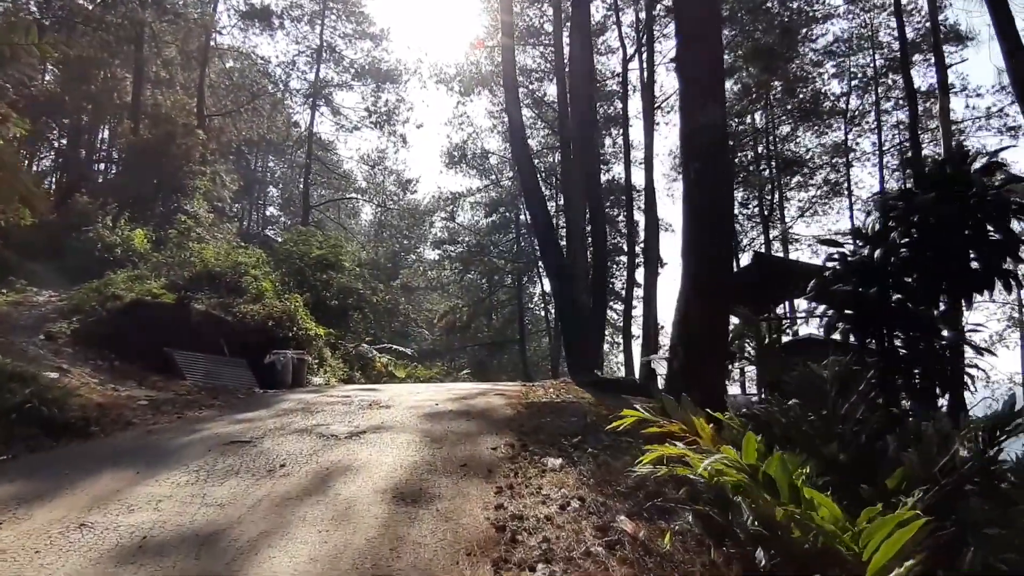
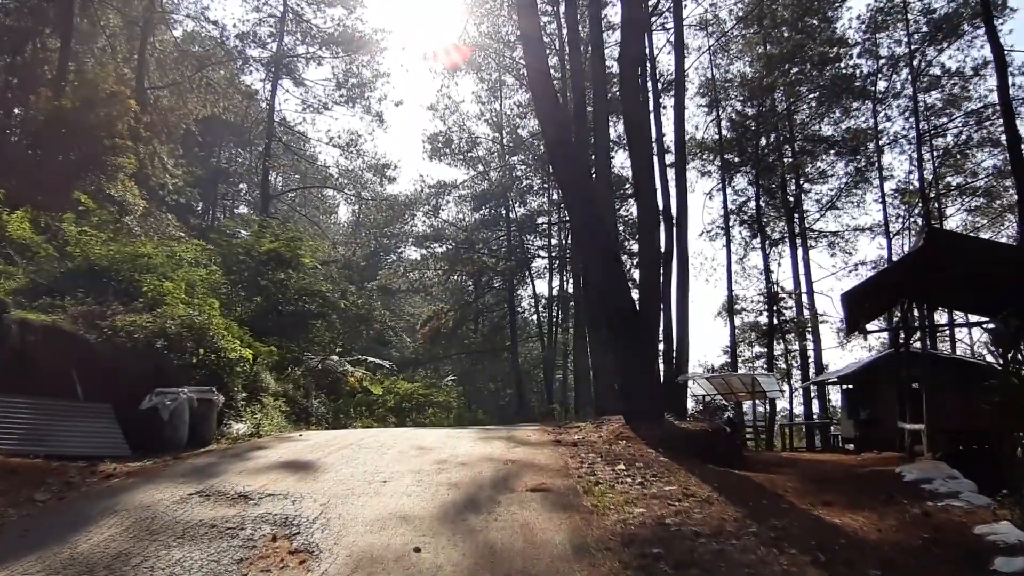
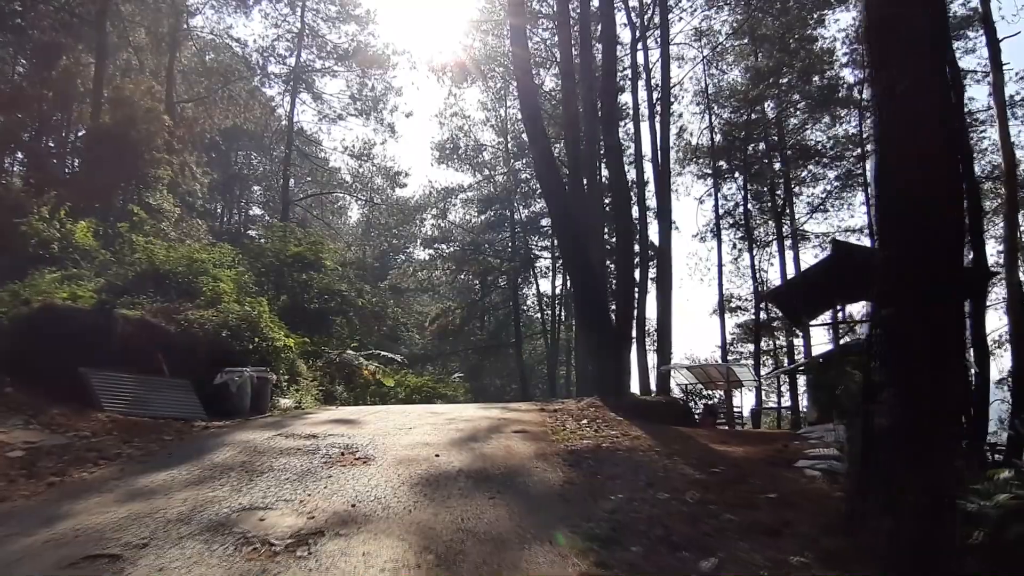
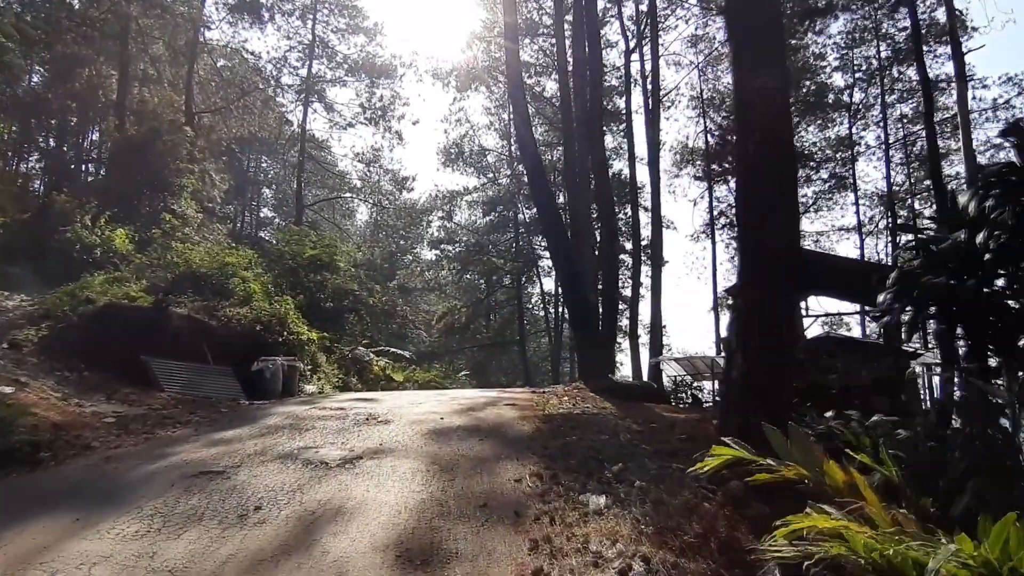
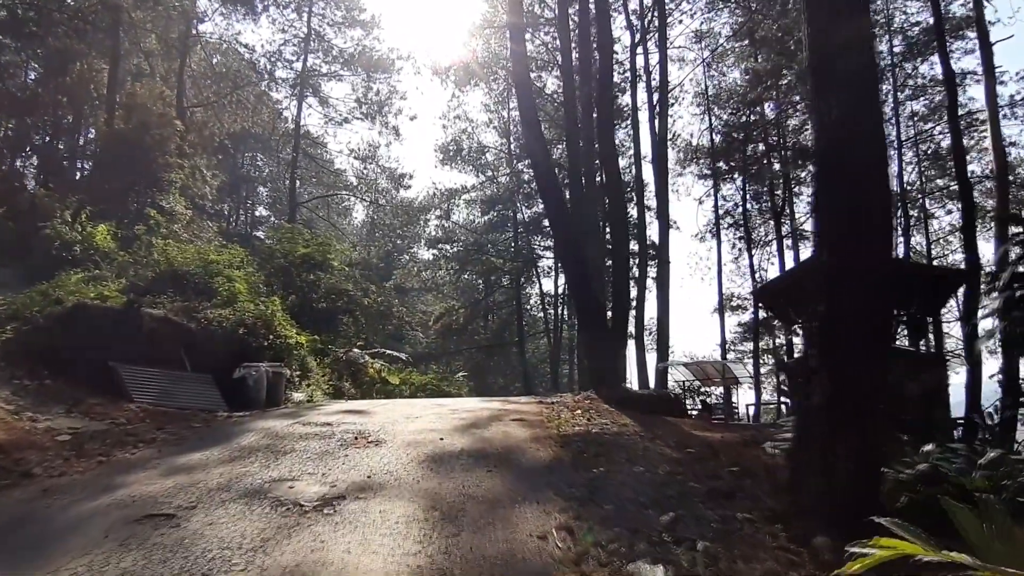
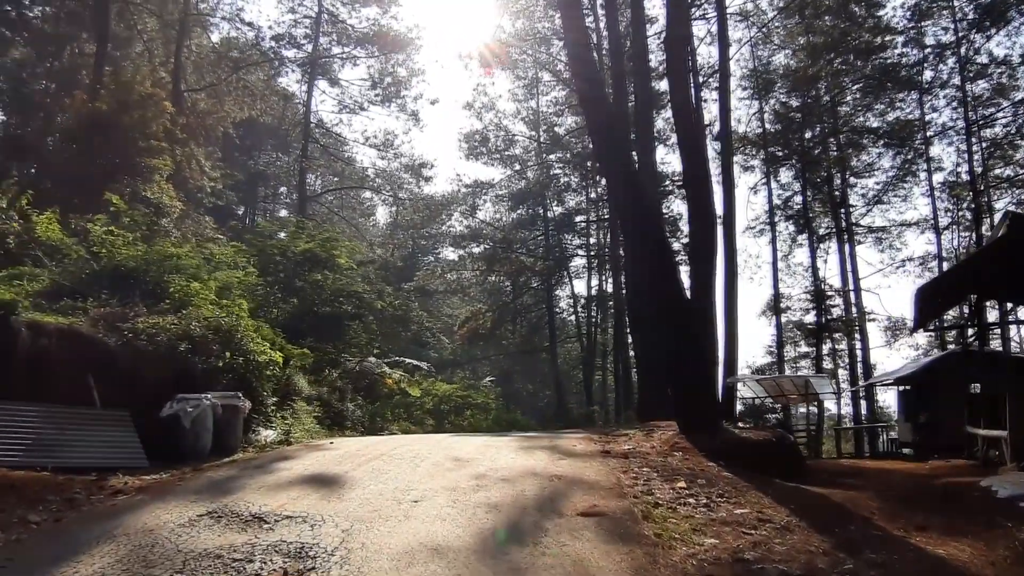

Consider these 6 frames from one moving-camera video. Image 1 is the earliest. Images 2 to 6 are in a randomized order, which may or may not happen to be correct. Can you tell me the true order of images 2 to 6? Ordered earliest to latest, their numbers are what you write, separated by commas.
4, 5, 3, 2, 6
